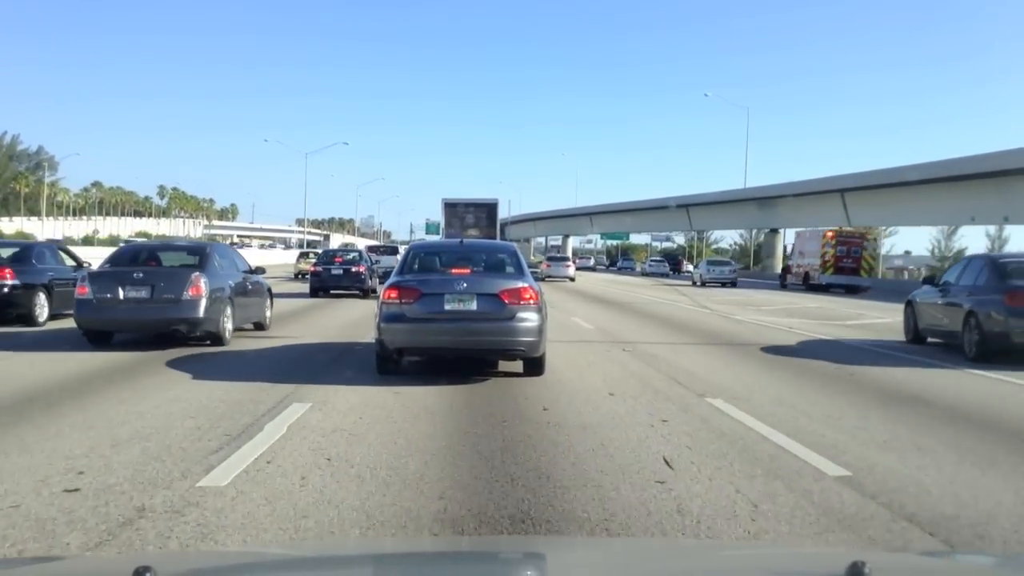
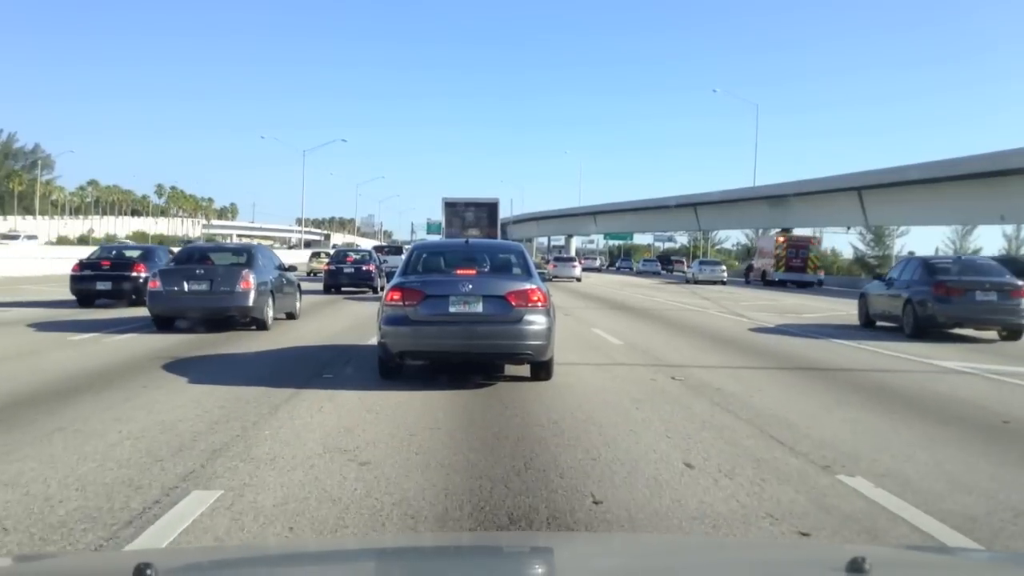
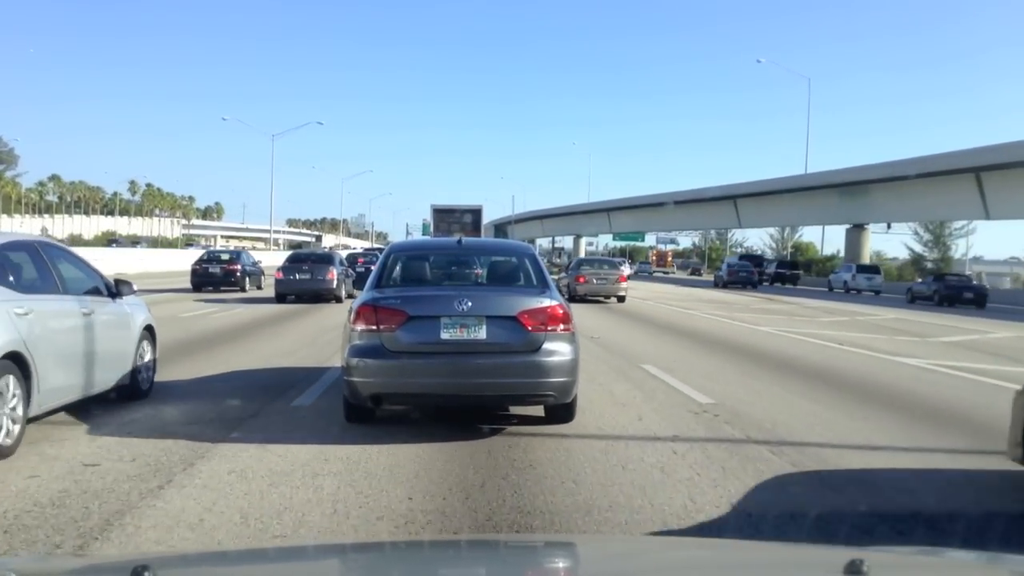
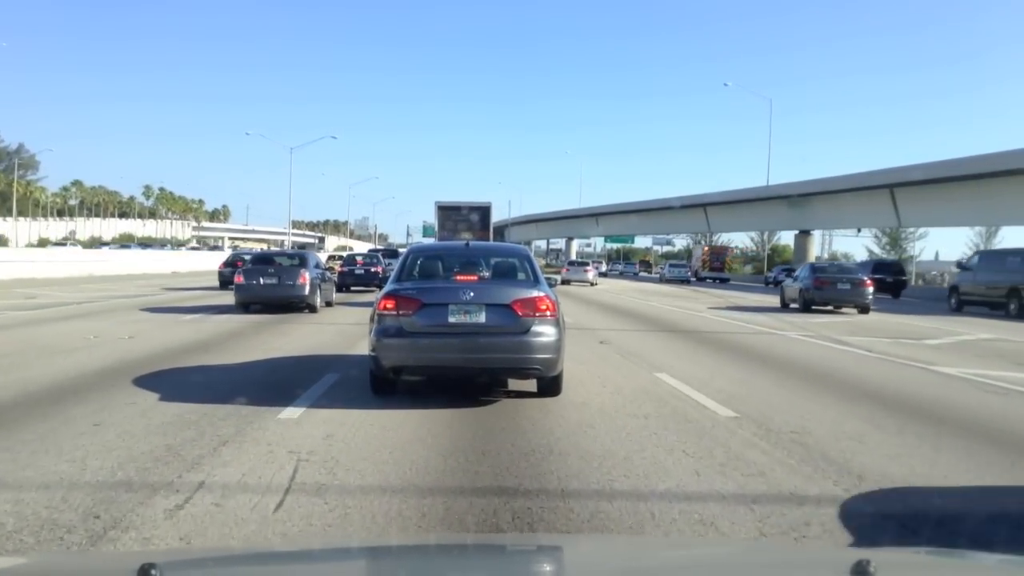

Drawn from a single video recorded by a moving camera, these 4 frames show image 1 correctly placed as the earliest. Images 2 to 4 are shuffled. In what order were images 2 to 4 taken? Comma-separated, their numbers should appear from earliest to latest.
2, 4, 3
